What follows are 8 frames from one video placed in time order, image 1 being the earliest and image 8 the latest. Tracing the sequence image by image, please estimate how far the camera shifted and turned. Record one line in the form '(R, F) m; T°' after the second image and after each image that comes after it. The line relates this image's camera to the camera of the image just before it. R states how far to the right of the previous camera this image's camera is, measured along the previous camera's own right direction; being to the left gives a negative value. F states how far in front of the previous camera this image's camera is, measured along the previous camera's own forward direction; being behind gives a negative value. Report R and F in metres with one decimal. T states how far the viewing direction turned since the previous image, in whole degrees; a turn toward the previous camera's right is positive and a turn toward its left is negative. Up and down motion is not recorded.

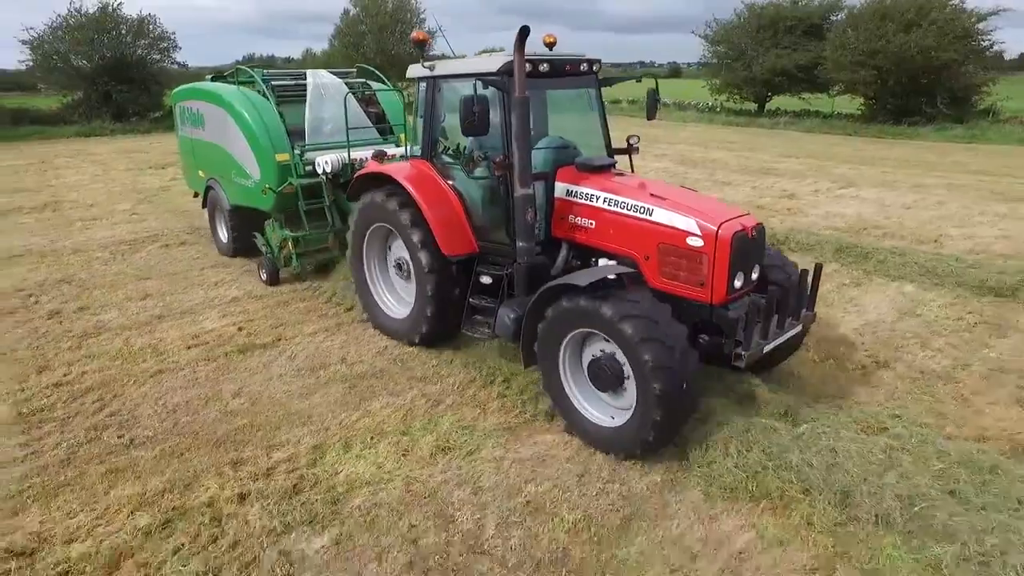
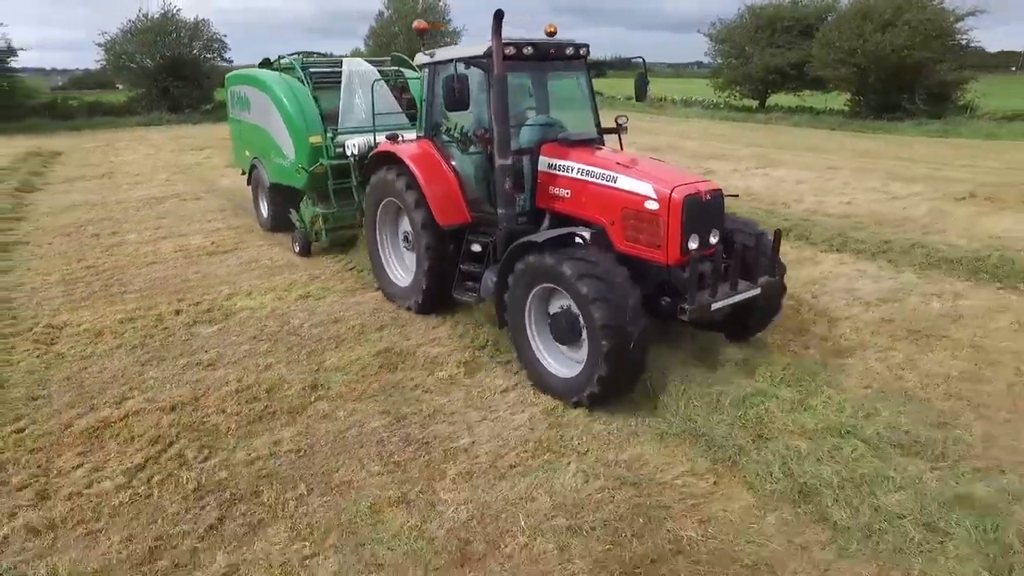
(+1.9, -2.1) m; -5°
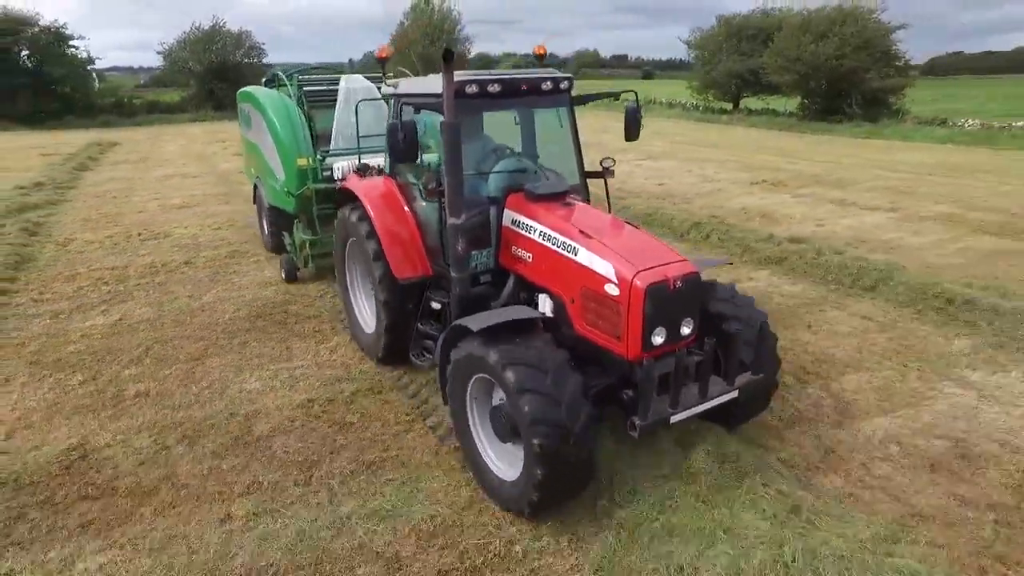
(+3.4, -3.4) m; -5°
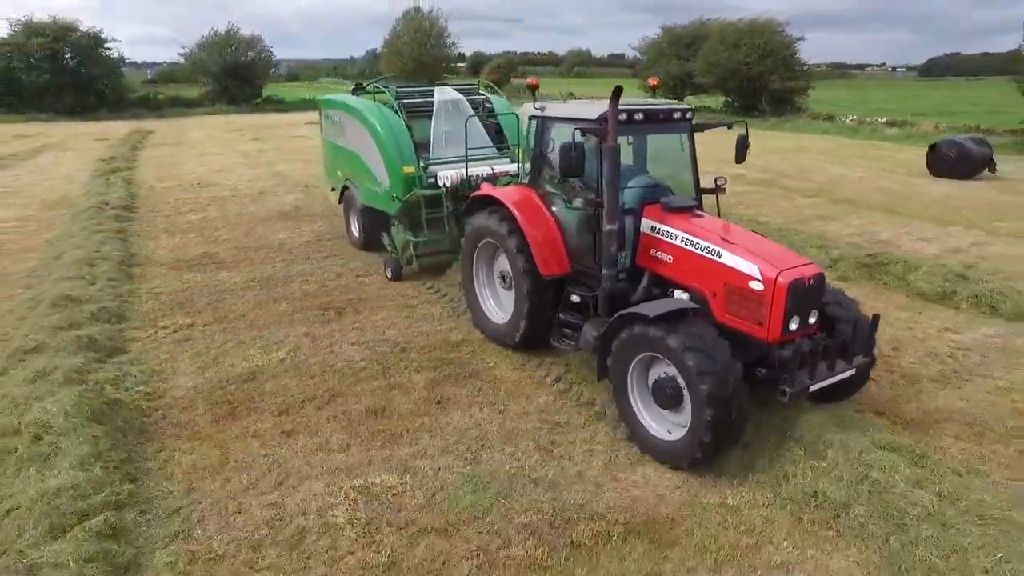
(+1.6, -5.1) m; 0°
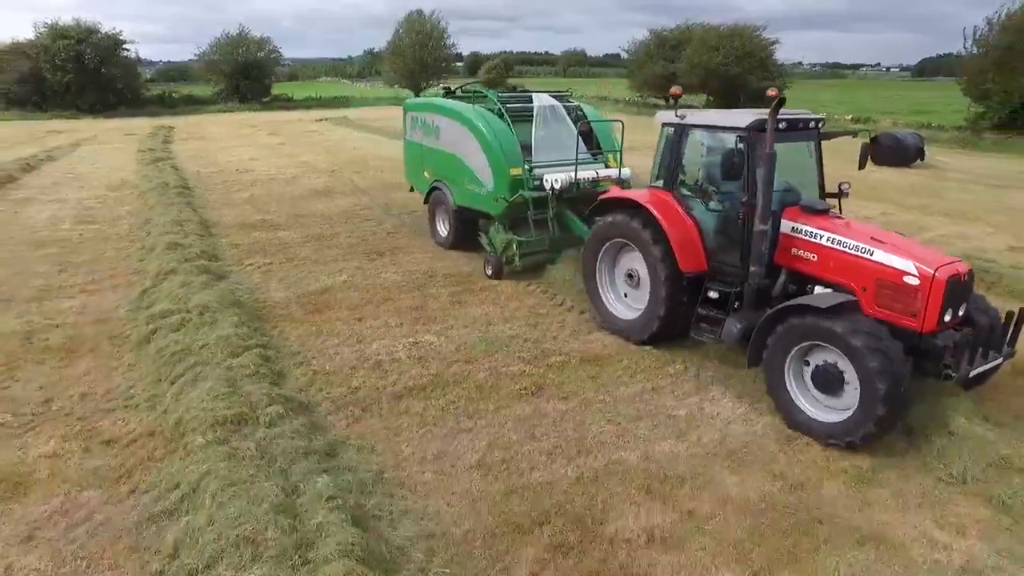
(0.0, -2.3) m; 0°
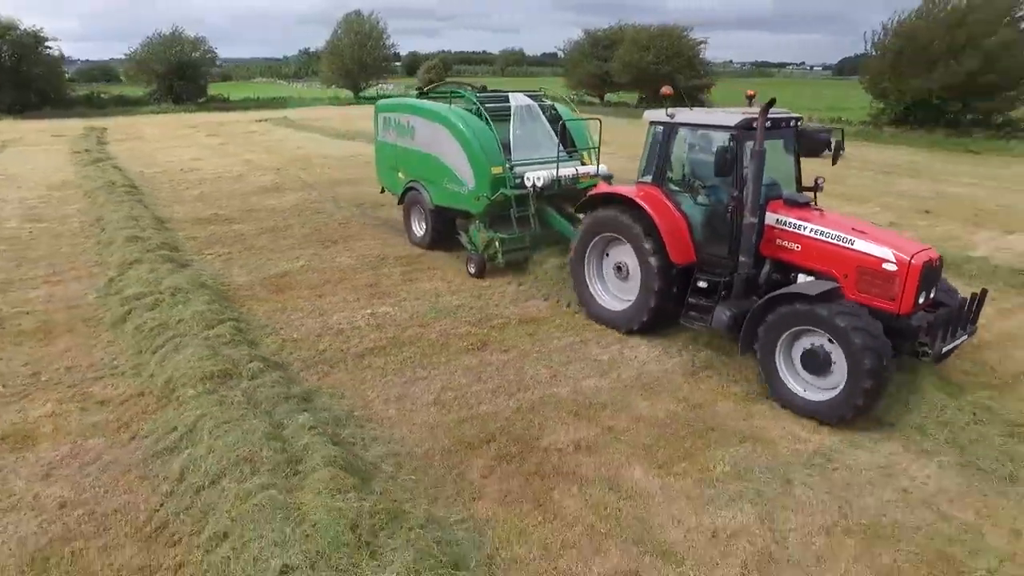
(0.0, -0.9) m; +5°
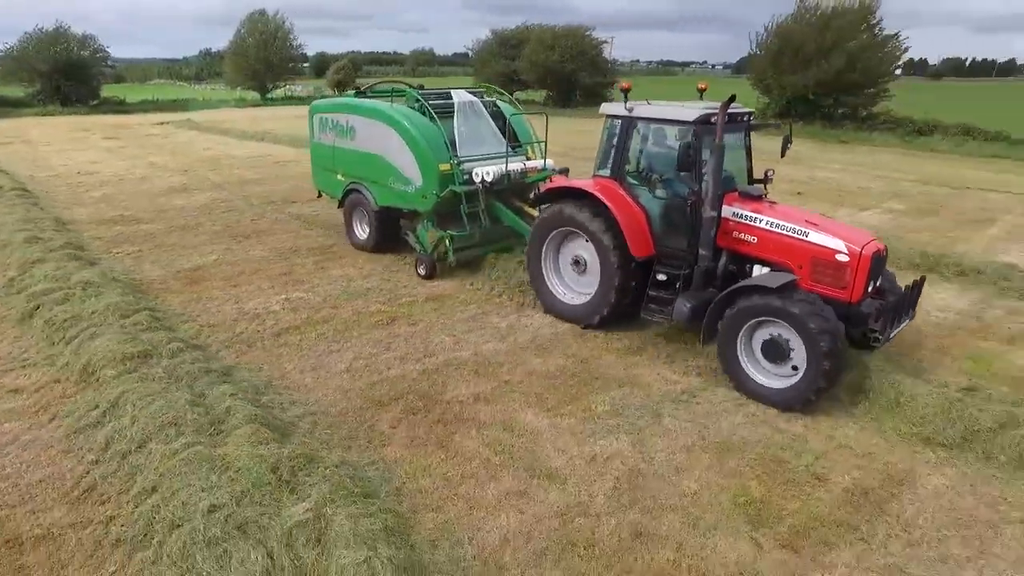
(+0.2, -0.6) m; +7°
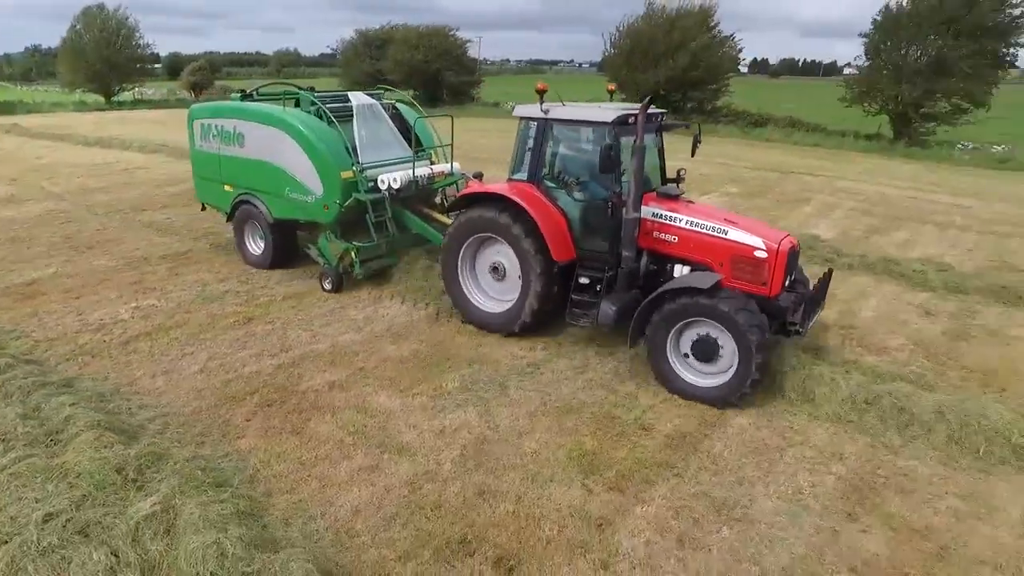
(+0.3, -0.4) m; +10°
